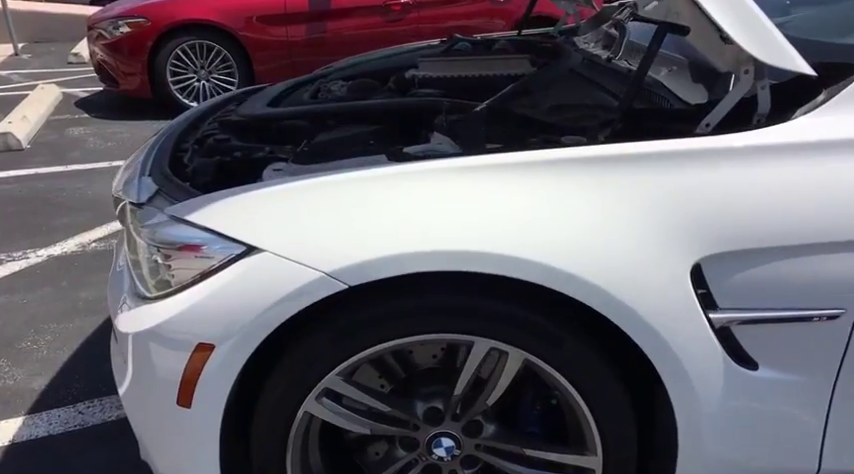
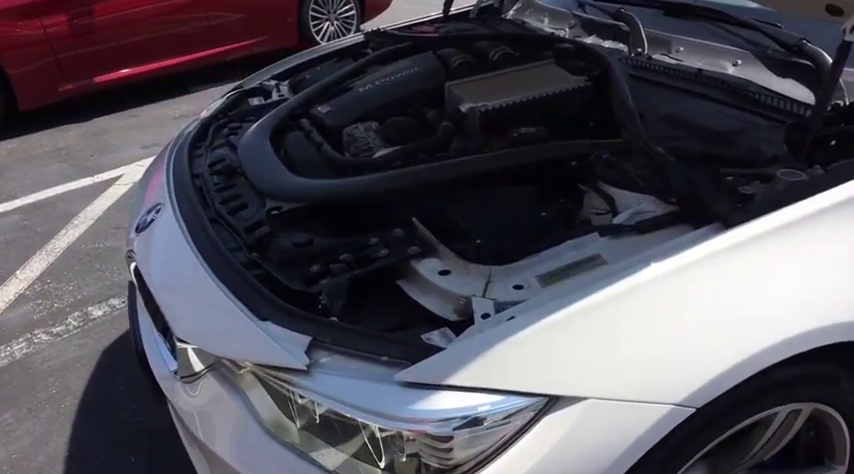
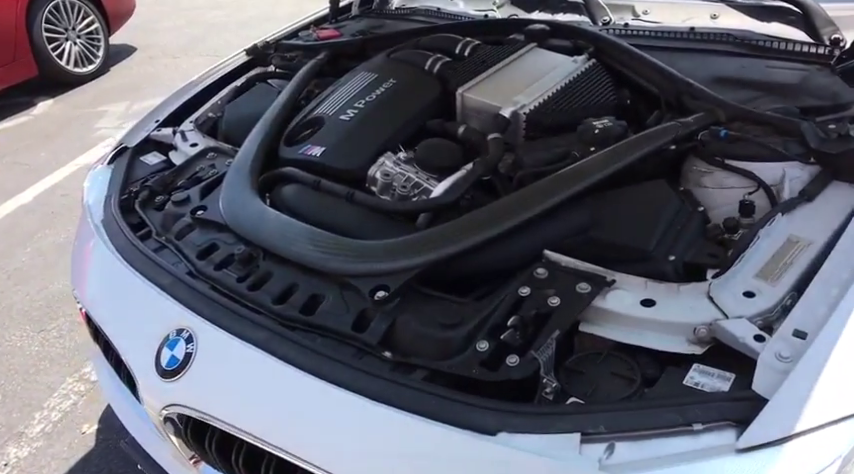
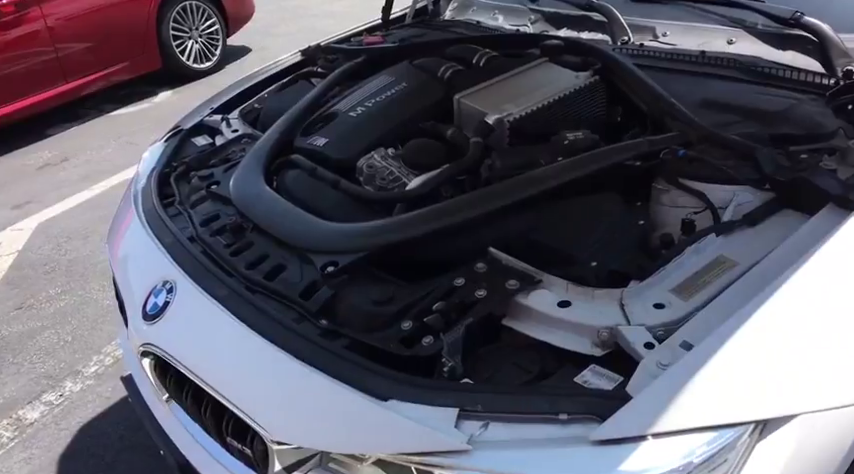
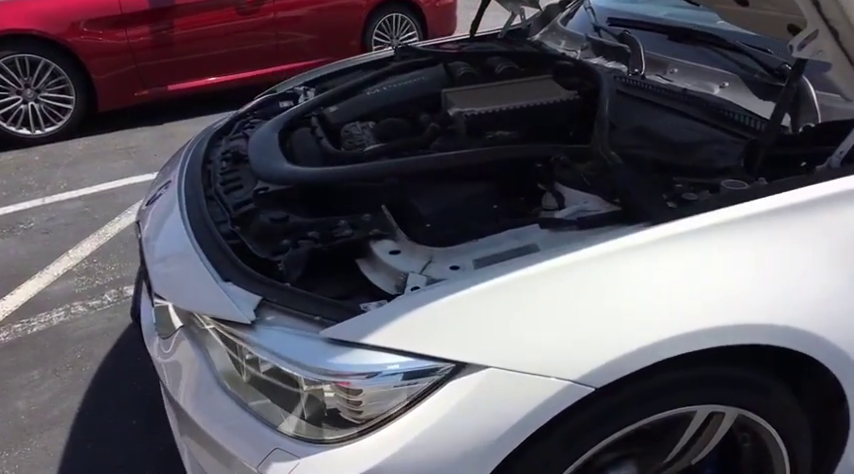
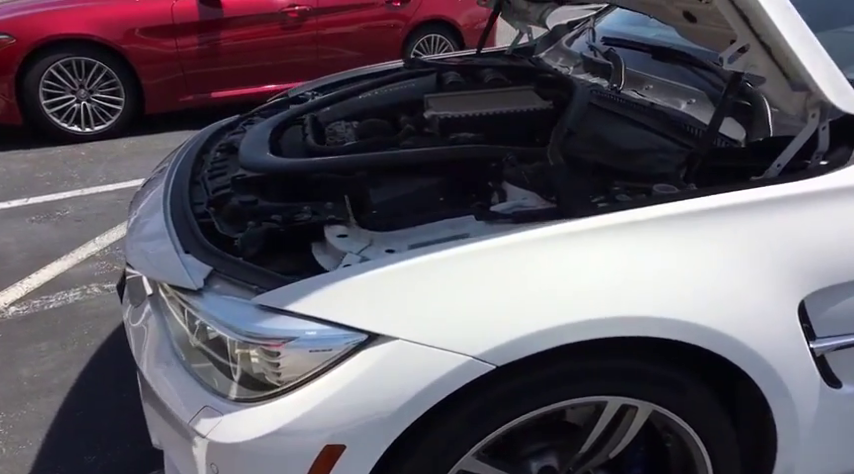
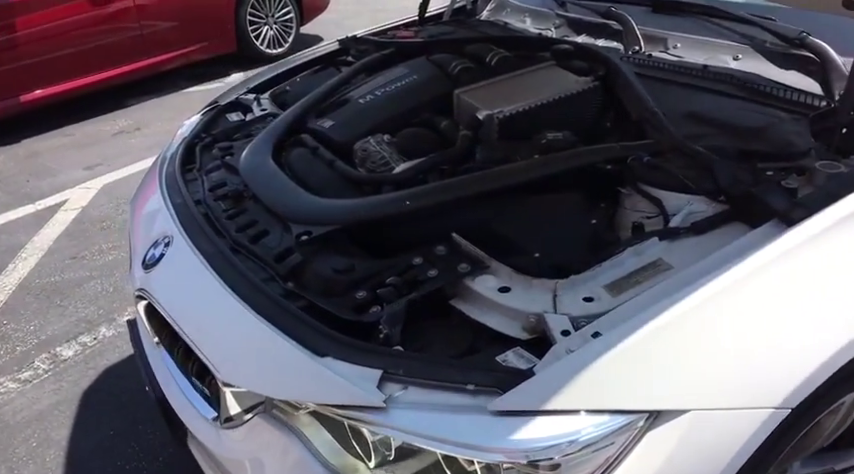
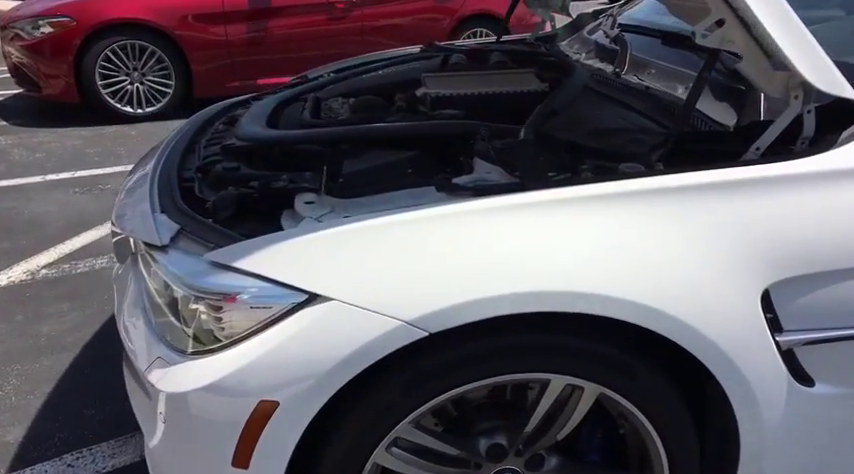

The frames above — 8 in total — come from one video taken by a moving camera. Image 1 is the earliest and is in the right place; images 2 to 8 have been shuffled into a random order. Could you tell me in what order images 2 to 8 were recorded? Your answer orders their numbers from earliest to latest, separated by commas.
8, 6, 5, 2, 7, 4, 3
